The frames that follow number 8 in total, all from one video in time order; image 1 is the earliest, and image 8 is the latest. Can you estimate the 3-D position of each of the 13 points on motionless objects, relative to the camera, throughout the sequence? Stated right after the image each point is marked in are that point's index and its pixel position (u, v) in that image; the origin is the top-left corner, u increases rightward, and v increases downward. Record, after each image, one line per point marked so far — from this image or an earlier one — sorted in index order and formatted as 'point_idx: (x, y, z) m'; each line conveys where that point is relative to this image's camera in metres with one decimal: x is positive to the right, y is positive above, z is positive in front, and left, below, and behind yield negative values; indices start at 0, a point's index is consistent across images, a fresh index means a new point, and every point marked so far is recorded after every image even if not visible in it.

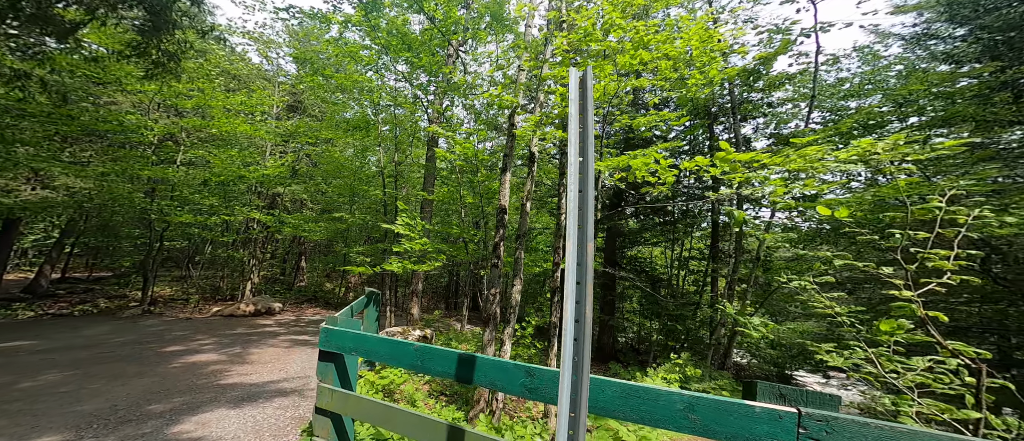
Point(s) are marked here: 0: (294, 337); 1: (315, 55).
0: (-4.2, -2.4, +7.4) m
1: (-5.0, +4.2, +9.7) m
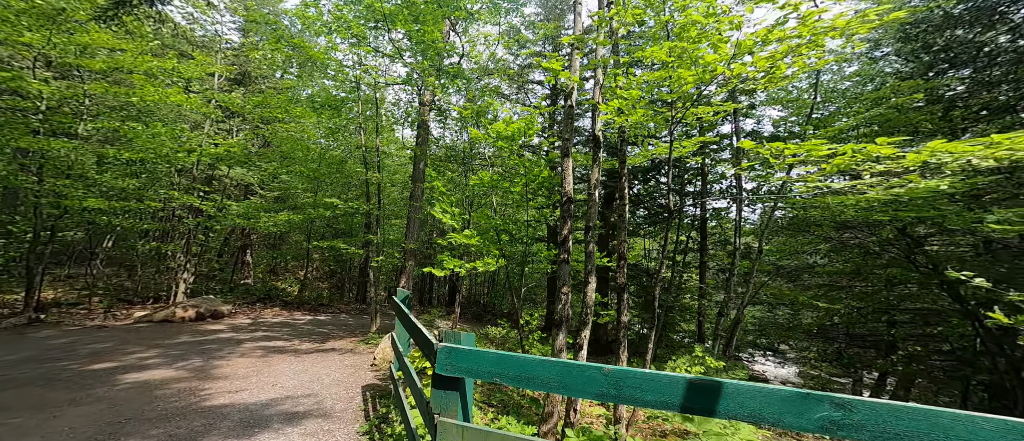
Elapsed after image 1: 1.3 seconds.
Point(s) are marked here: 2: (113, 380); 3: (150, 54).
0: (-4.2, -2.2, +6.4) m
1: (-5.3, +4.4, +8.5) m
2: (-5.2, -2.1, +5.0) m
3: (-8.7, +4.0, +9.2) m
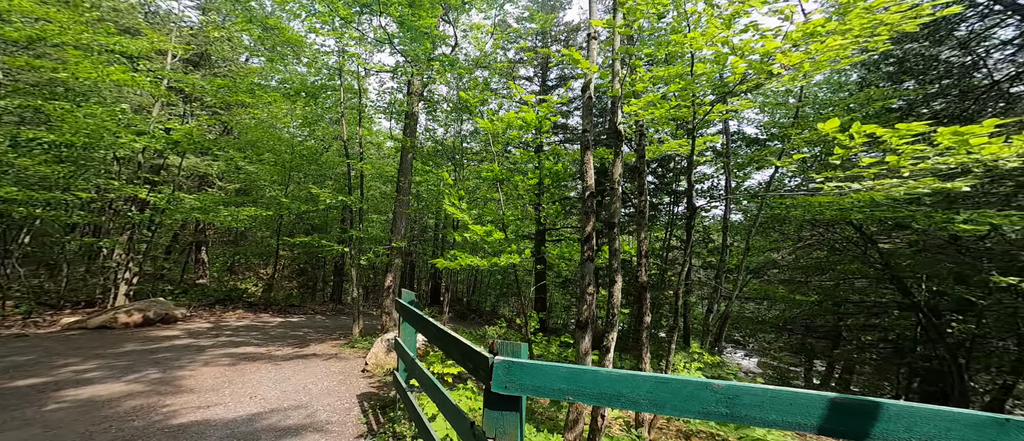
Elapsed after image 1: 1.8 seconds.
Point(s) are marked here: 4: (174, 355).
0: (-4.3, -2.1, +5.9) m
1: (-5.5, +4.6, +7.7) m
2: (-5.2, -2.0, +4.3) m
3: (-9.0, +4.1, +8.1) m
4: (-5.5, -2.2, +6.2) m
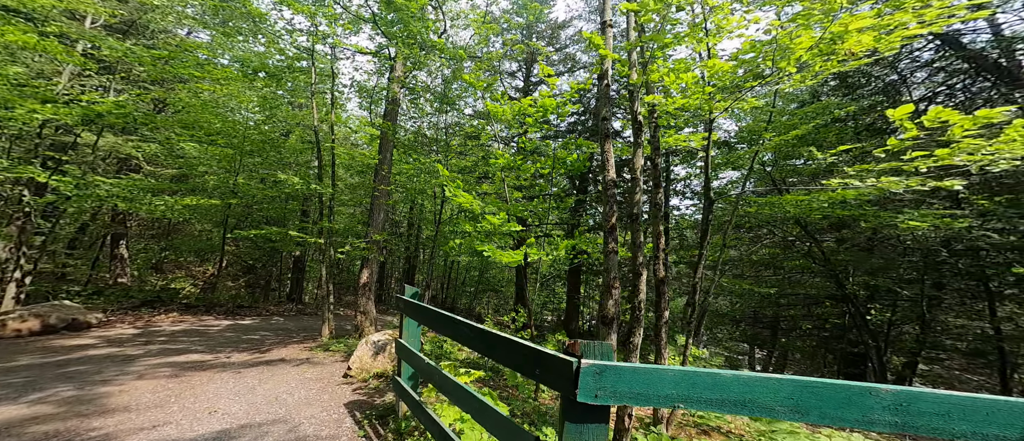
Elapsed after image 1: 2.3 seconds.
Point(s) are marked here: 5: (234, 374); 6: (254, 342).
0: (-4.5, -1.9, +5.0) m
1: (-5.8, +4.7, +6.7) m
2: (-5.2, -1.8, +3.4) m
3: (-9.3, +4.4, +6.7) m
4: (-5.7, -2.0, +5.3) m
5: (-3.3, -1.9, +4.6) m
6: (-4.7, -2.2, +6.9) m
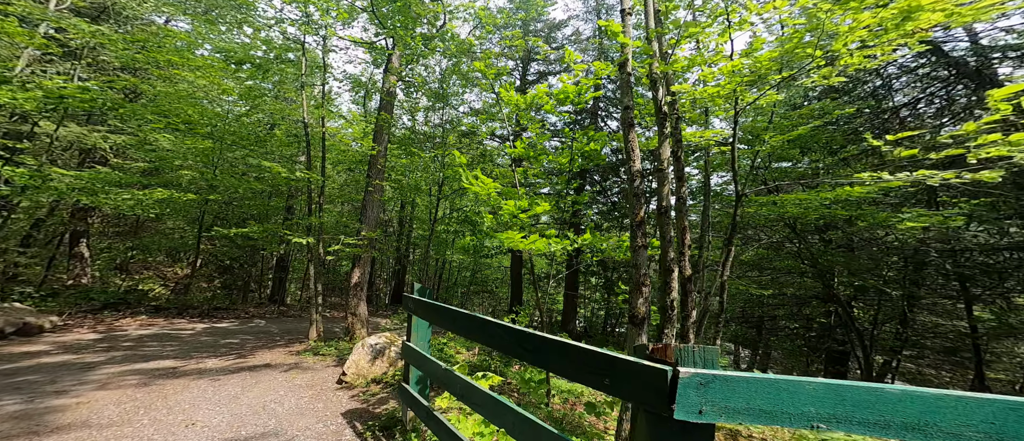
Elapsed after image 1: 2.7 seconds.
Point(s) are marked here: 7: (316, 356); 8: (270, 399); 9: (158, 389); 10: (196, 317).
0: (-4.4, -1.8, +4.6) m
1: (-5.8, +4.8, +6.3) m
2: (-5.0, -1.7, +2.9) m
3: (-9.3, +4.5, +6.0) m
4: (-5.7, -1.9, +4.7) m
5: (-3.3, -1.8, +4.2) m
6: (-4.7, -2.2, +6.4) m
7: (-2.6, -1.8, +5.1) m
8: (-2.2, -1.6, +3.5) m
9: (-3.8, -1.8, +4.1) m
10: (-9.1, -2.8, +11.1) m
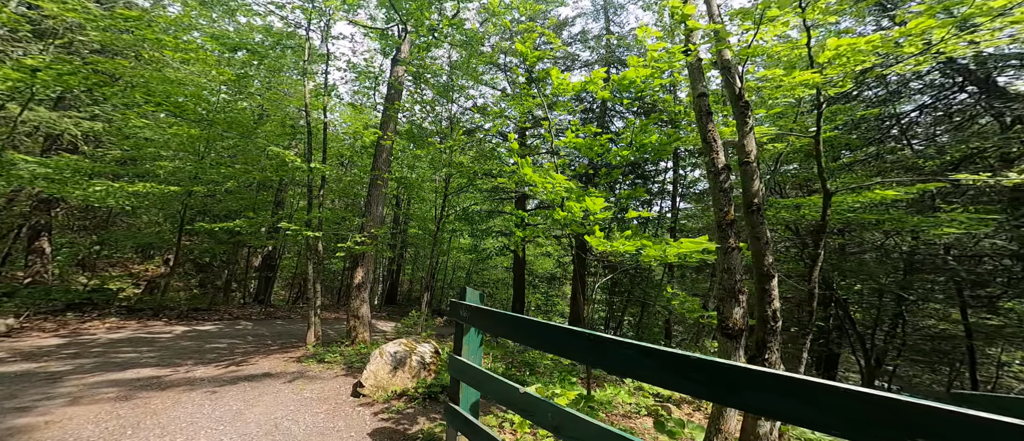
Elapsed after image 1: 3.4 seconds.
0: (-4.1, -1.7, +4.1) m
1: (-5.5, +4.9, +5.7) m
2: (-4.7, -1.6, +2.4) m
3: (-9.0, +4.6, +5.3) m
4: (-5.4, -1.8, +4.2) m
5: (-3.0, -1.7, +3.8) m
6: (-4.5, -2.1, +5.9) m
7: (-2.3, -1.7, +4.6) m
8: (-1.9, -1.6, +3.1) m
9: (-3.5, -1.7, +3.6) m
10: (-9.1, -2.6, +10.3) m
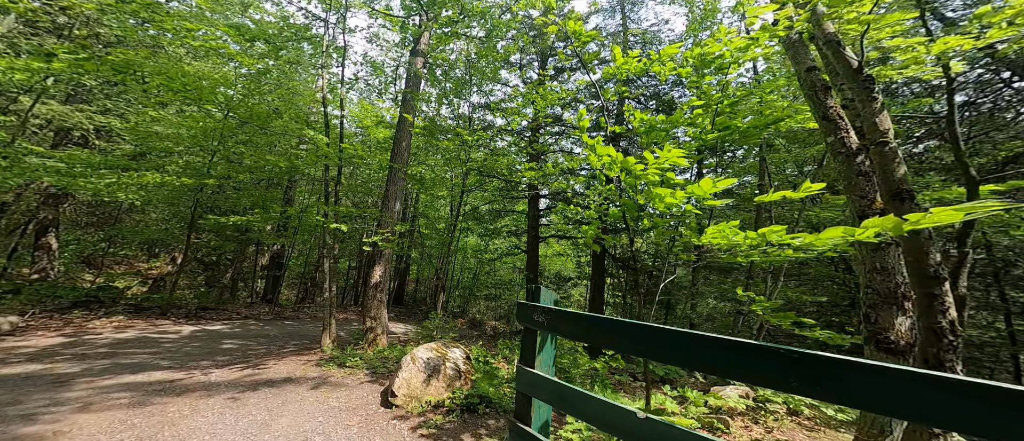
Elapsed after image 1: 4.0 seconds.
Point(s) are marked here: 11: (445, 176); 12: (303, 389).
0: (-3.8, -1.7, +3.8) m
1: (-5.0, +5.0, +5.5) m
2: (-4.3, -1.5, +2.1) m
3: (-8.5, +4.8, +5.1) m
4: (-5.0, -1.7, +3.9) m
5: (-2.6, -1.6, +3.5) m
6: (-4.1, -2.0, +5.6) m
7: (-1.9, -1.7, +4.4) m
8: (-1.5, -1.5, +2.8) m
9: (-3.1, -1.7, +3.4) m
10: (-8.7, -2.5, +10.1) m
11: (-2.1, +1.4, +11.4) m
12: (-2.1, -1.6, +3.7) m
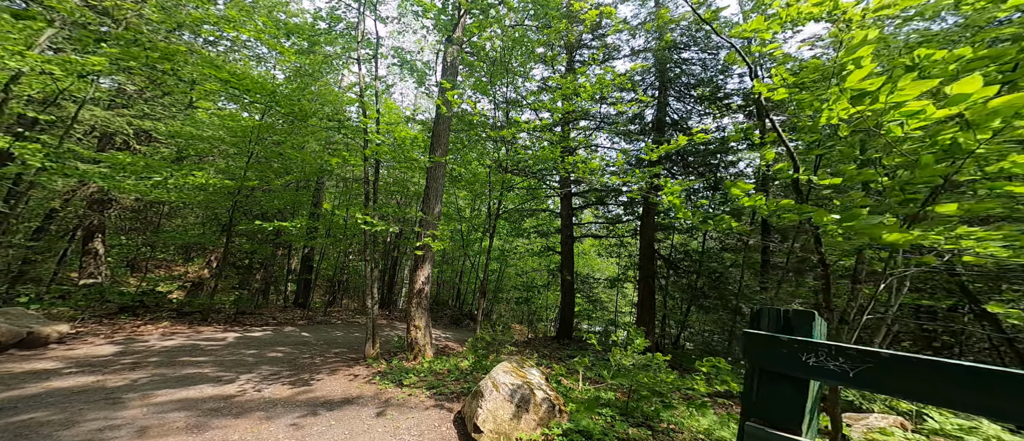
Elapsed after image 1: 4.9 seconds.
0: (-3.0, -1.7, +3.5) m
1: (-4.2, +4.9, +5.3) m
2: (-3.6, -1.6, +1.8) m
3: (-7.8, +4.6, +5.1) m
4: (-4.2, -1.8, +3.7) m
5: (-1.8, -1.7, +3.2) m
6: (-3.3, -2.1, +5.4) m
7: (-1.1, -1.7, +4.0) m
8: (-0.8, -1.6, +2.5) m
9: (-2.4, -1.7, +3.1) m
10: (-7.6, -2.6, +10.0) m
11: (-1.0, +1.3, +11.1) m
12: (-1.3, -1.7, +3.4) m
